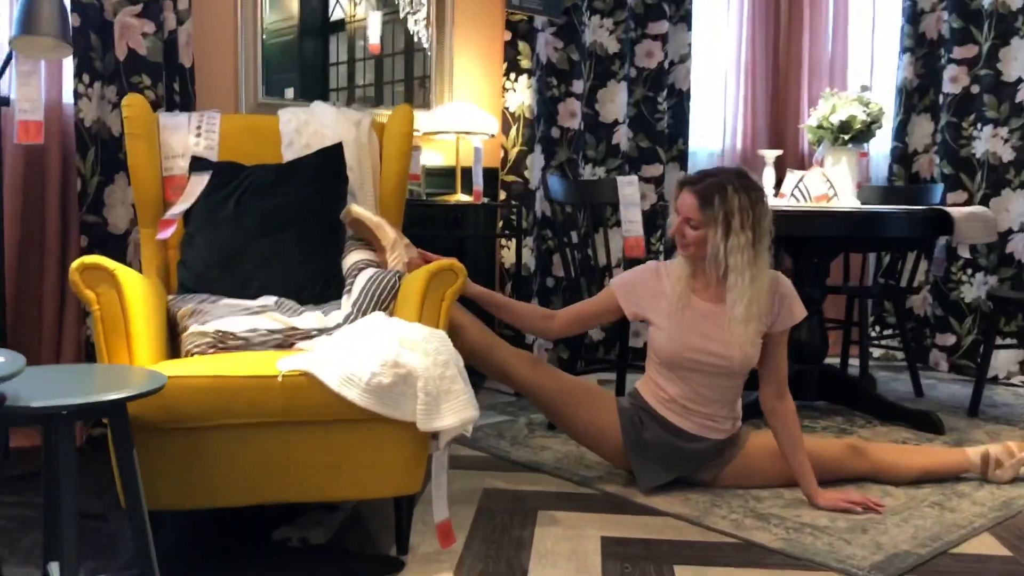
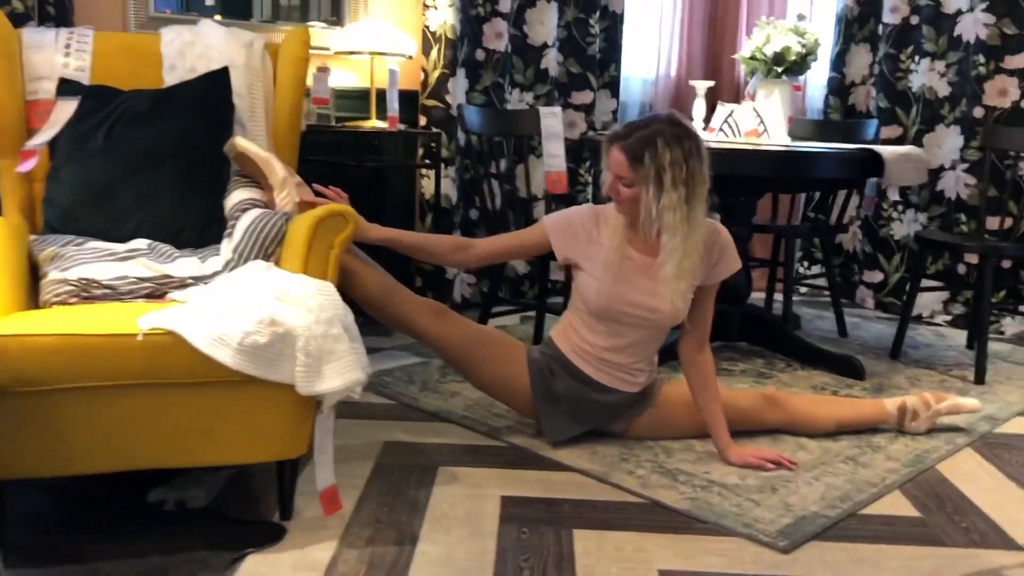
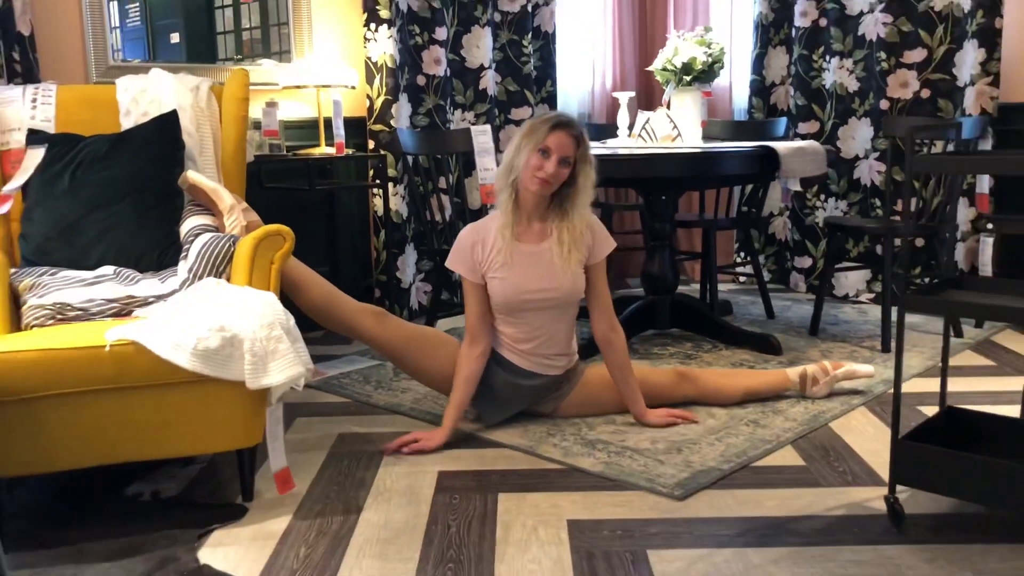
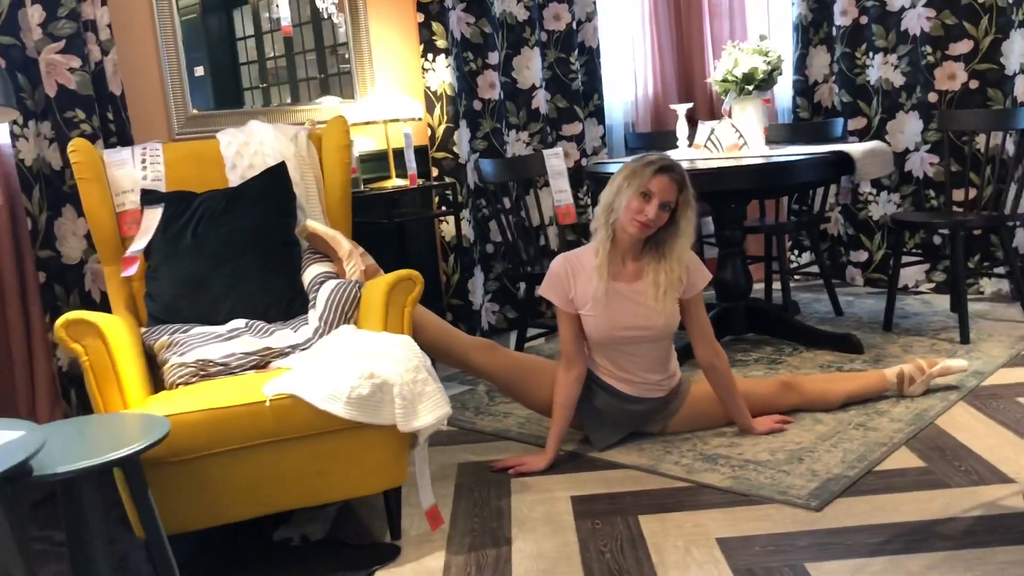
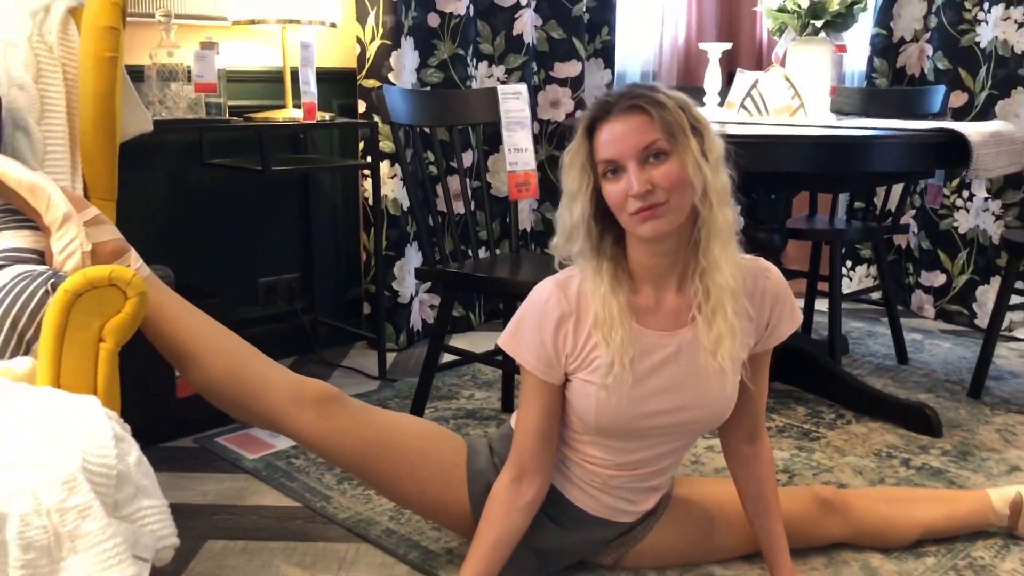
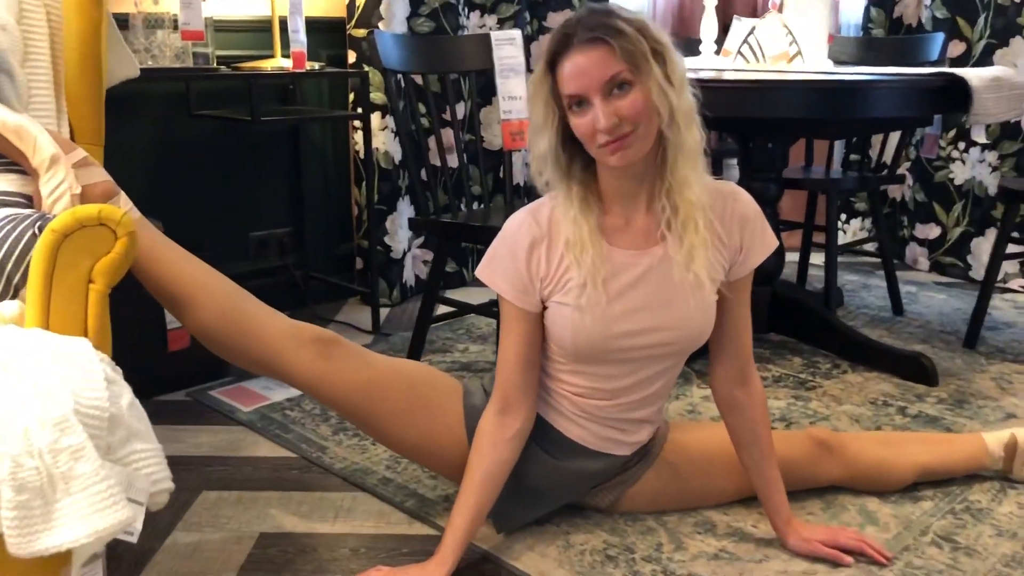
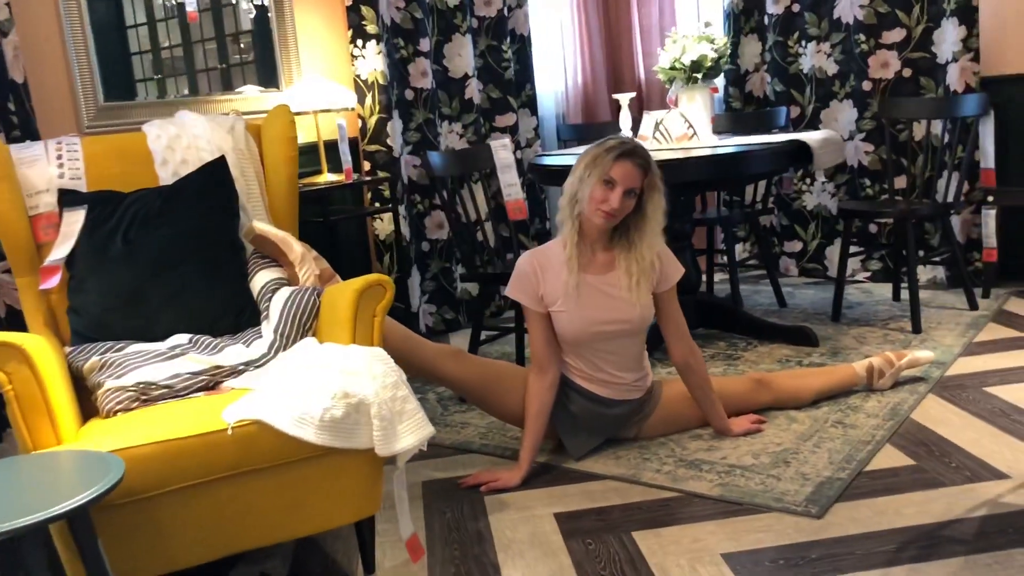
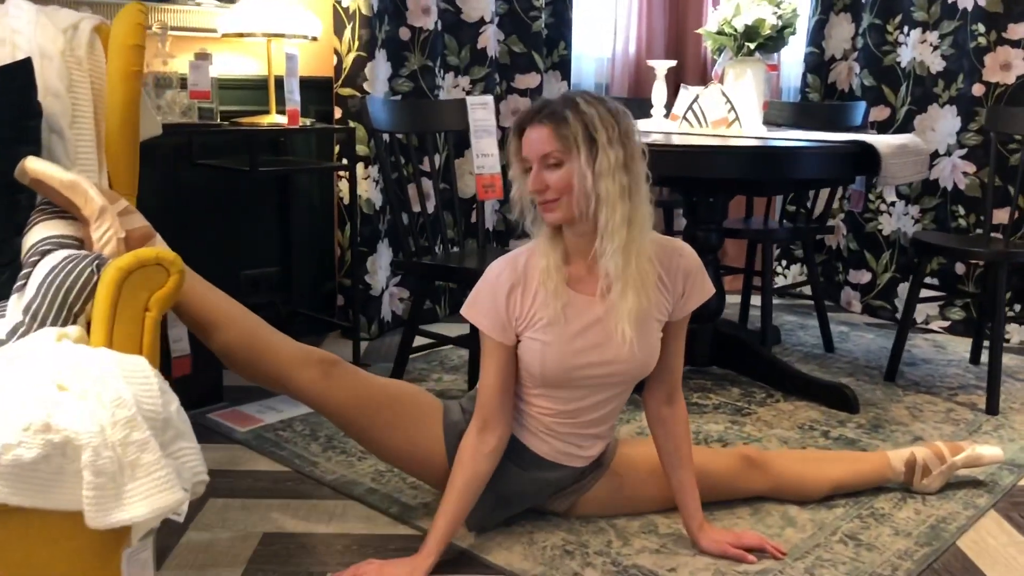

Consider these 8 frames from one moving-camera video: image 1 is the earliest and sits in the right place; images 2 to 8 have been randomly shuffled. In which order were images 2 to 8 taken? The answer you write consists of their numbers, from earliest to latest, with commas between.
2, 8, 6, 5, 3, 4, 7
